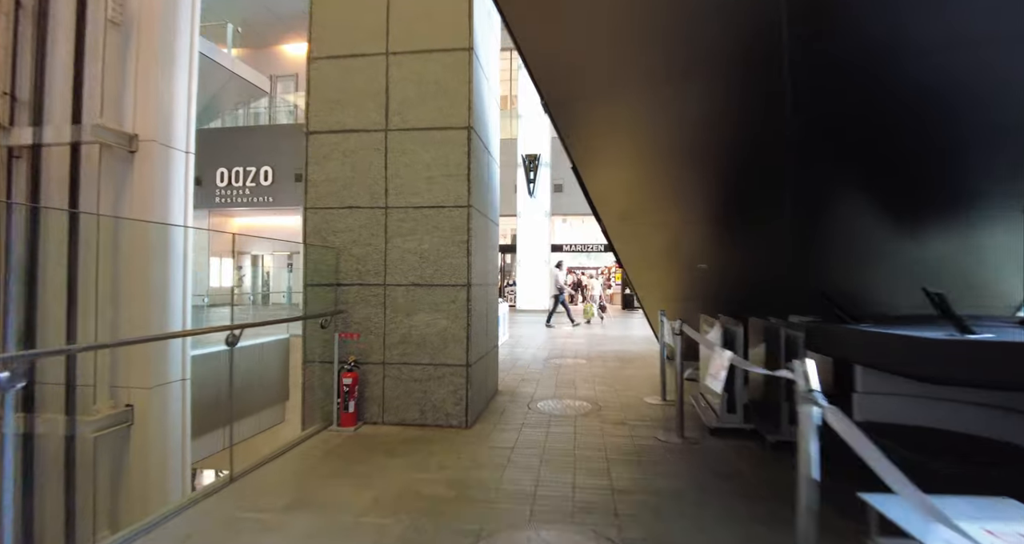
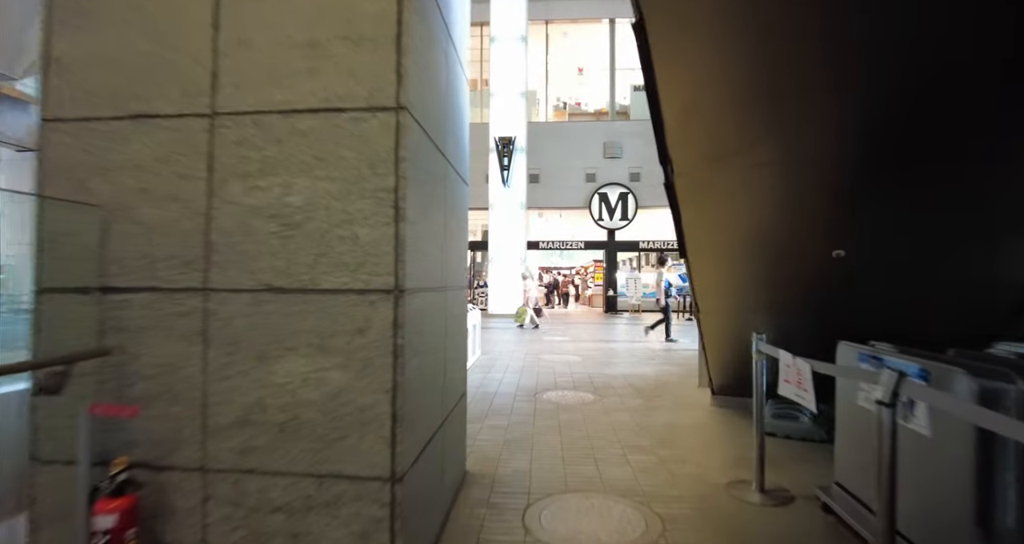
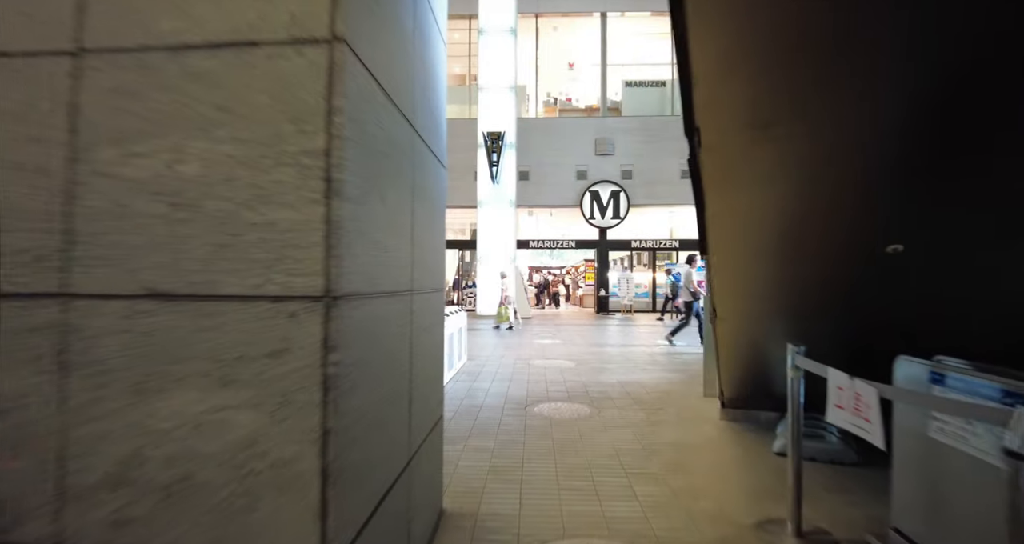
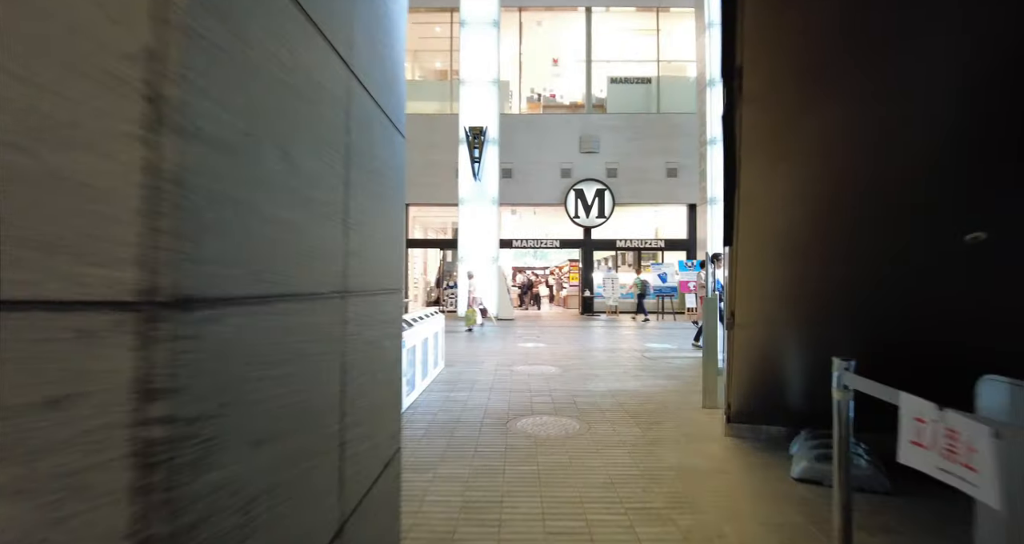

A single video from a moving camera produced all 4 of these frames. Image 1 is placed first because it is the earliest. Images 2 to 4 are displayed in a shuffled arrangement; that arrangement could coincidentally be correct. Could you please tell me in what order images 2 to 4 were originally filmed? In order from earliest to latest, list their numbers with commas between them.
2, 3, 4
